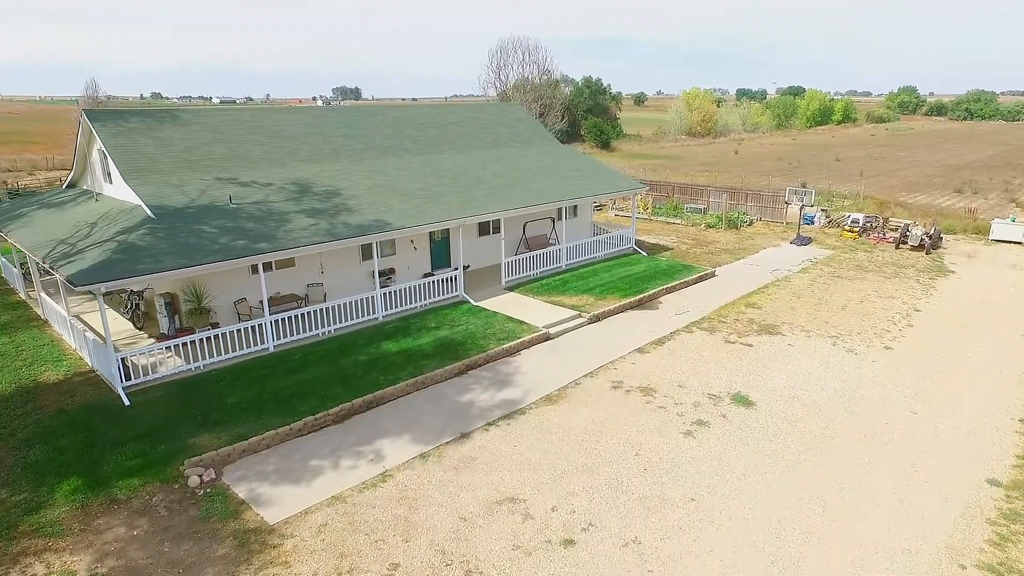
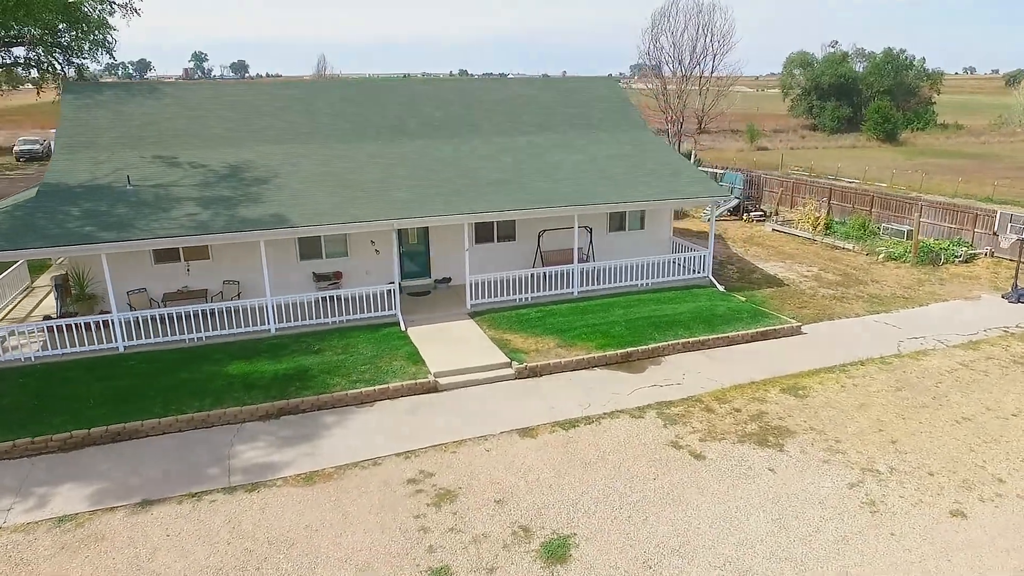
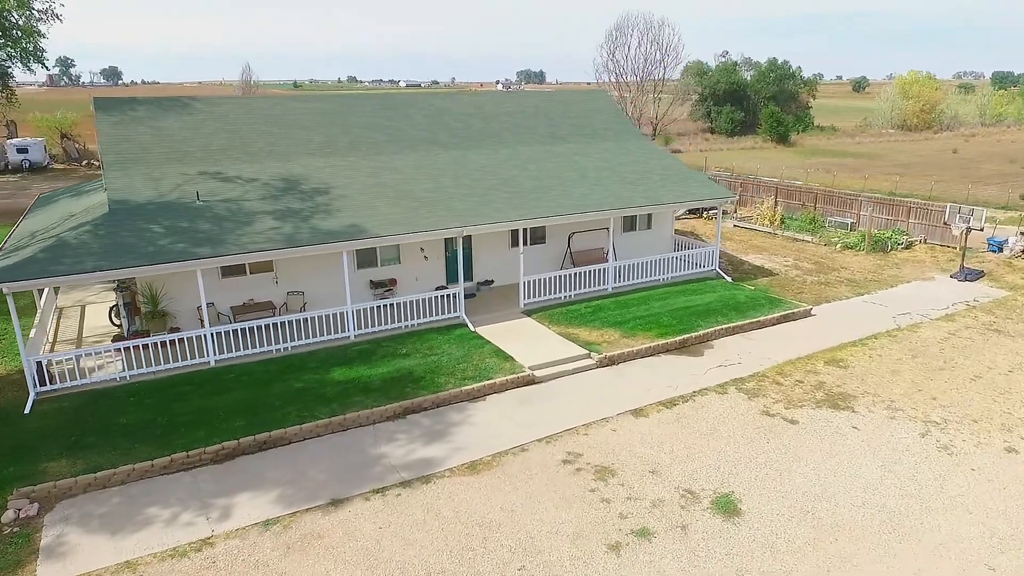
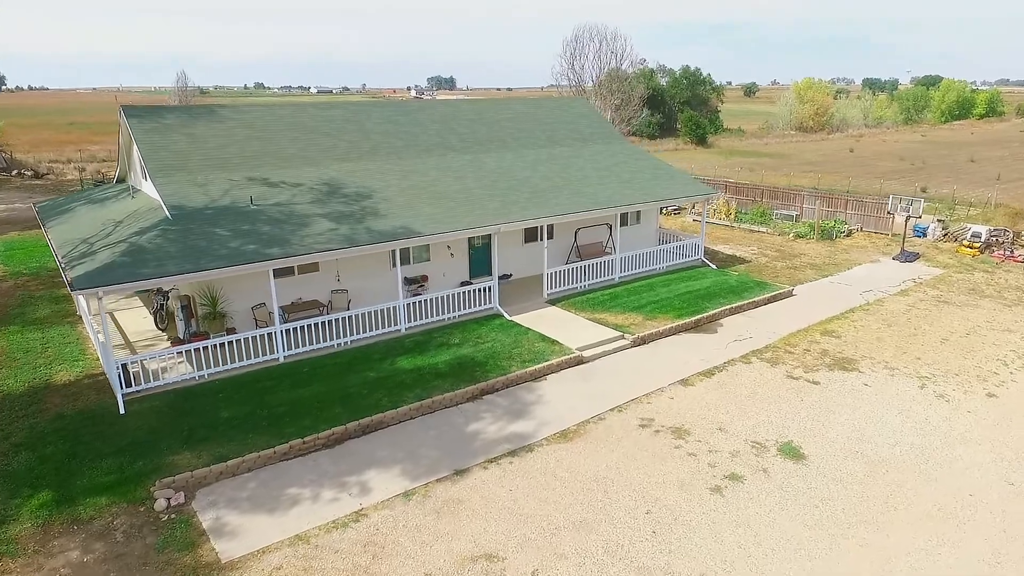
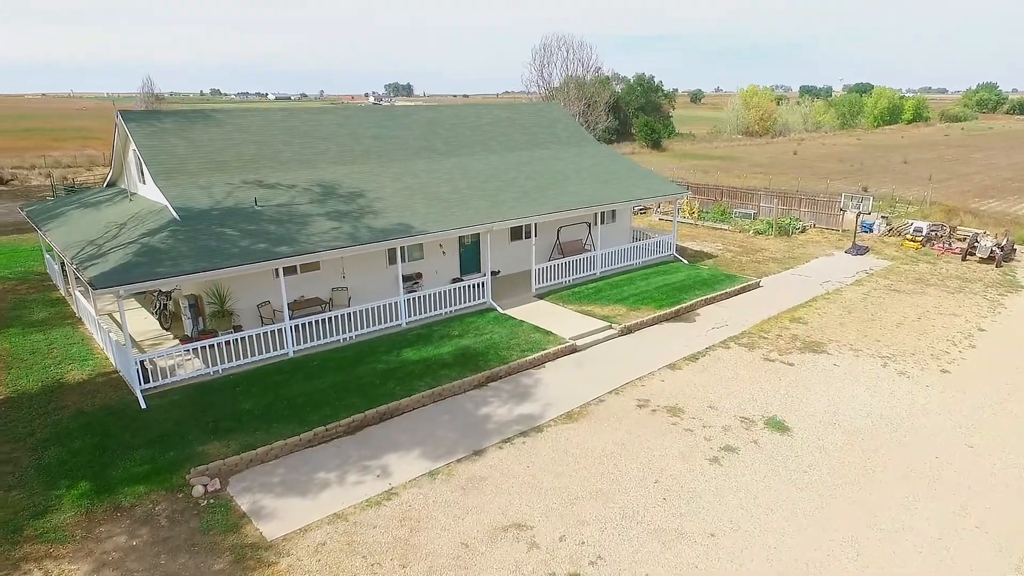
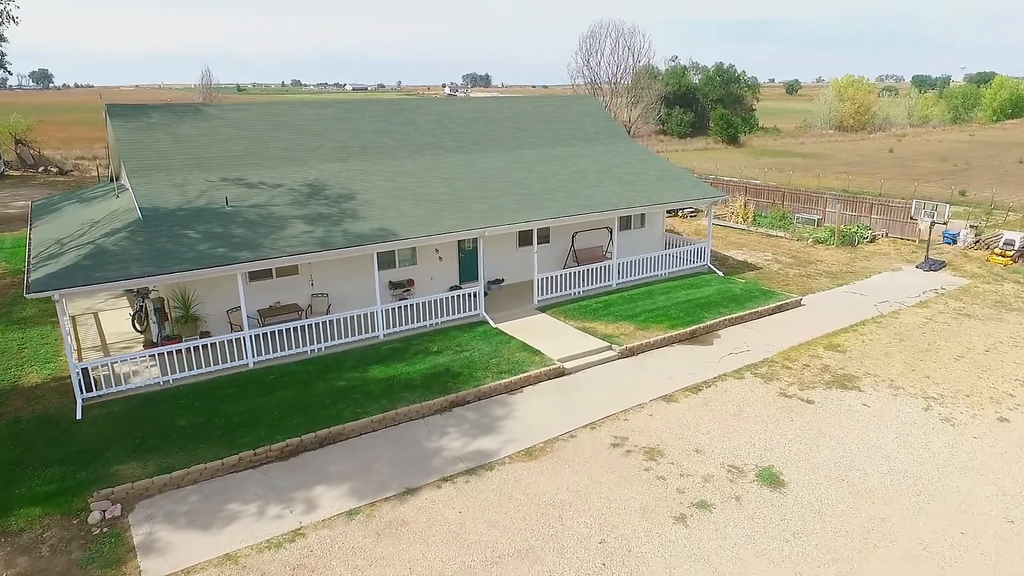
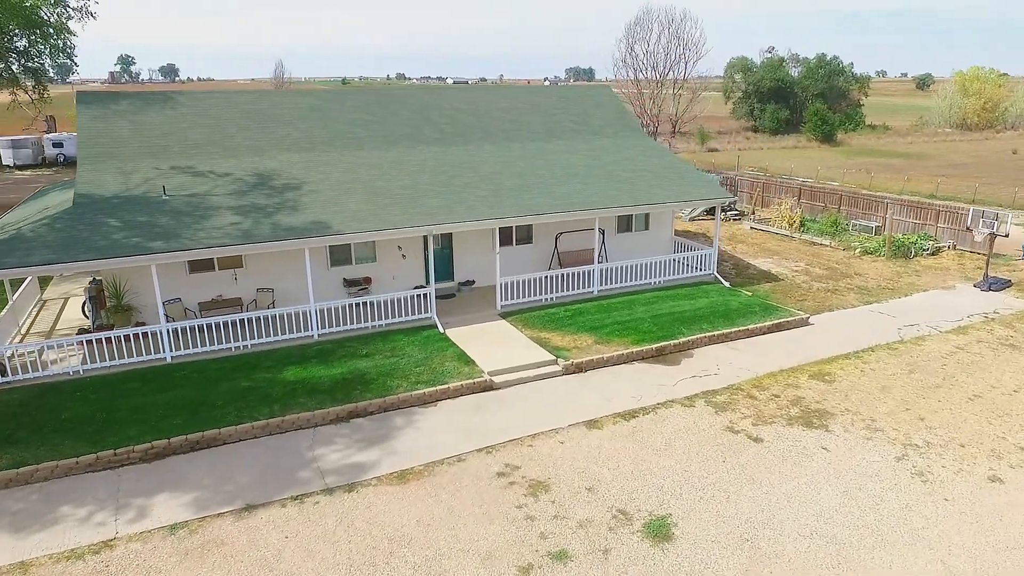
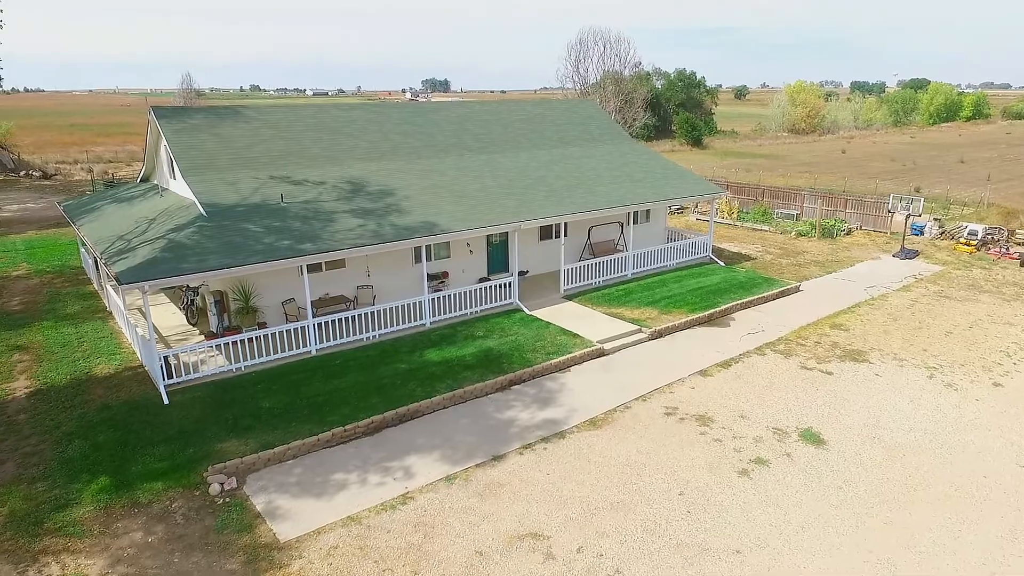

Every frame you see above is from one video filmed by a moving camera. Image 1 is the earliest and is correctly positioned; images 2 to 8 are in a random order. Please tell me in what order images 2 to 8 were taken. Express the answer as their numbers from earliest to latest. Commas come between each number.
5, 8, 4, 6, 3, 7, 2
